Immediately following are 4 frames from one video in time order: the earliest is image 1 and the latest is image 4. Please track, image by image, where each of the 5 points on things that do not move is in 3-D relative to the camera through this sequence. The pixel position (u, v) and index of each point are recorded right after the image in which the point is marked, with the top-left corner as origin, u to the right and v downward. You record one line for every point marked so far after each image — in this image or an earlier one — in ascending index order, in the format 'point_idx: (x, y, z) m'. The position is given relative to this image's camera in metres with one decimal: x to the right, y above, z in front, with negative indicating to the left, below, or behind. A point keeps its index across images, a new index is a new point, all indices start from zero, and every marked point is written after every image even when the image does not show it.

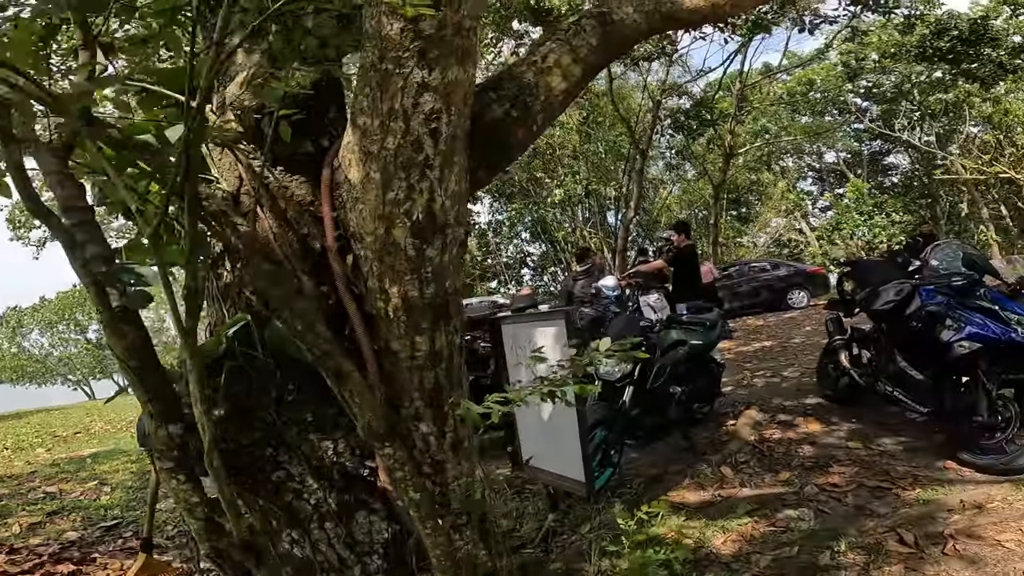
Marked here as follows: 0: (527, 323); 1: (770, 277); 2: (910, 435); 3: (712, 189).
0: (+0.1, -0.2, +3.2) m
1: (+5.8, +0.2, +12.5) m
2: (+2.9, -1.1, +4.0) m
3: (+6.0, +3.2, +16.7) m
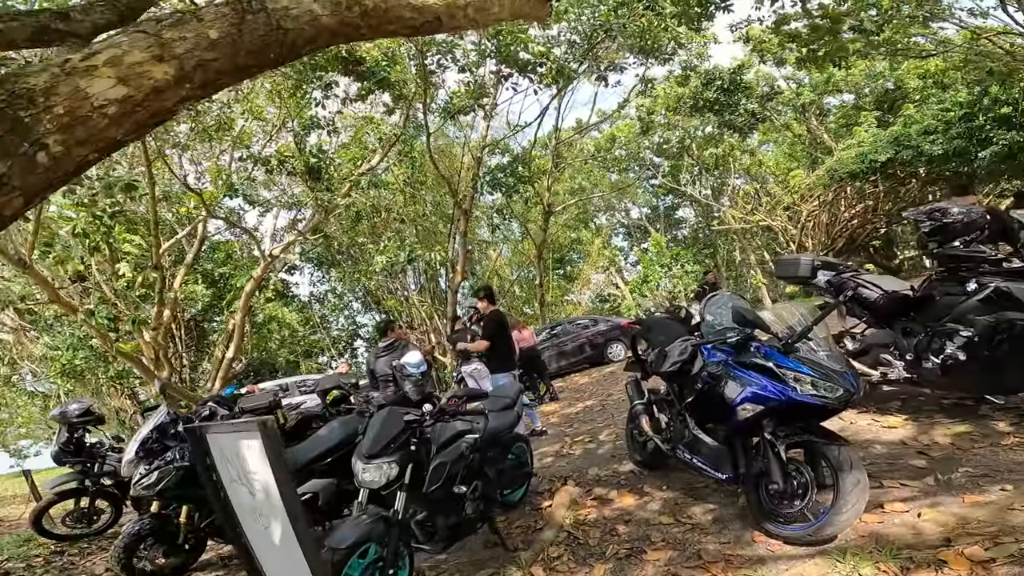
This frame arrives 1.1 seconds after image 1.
0: (-1.2, -0.6, +2.3) m
1: (+1.8, -1.0, +12.8) m
2: (+1.4, -1.4, +3.7) m
3: (+0.7, +1.4, +17.2) m
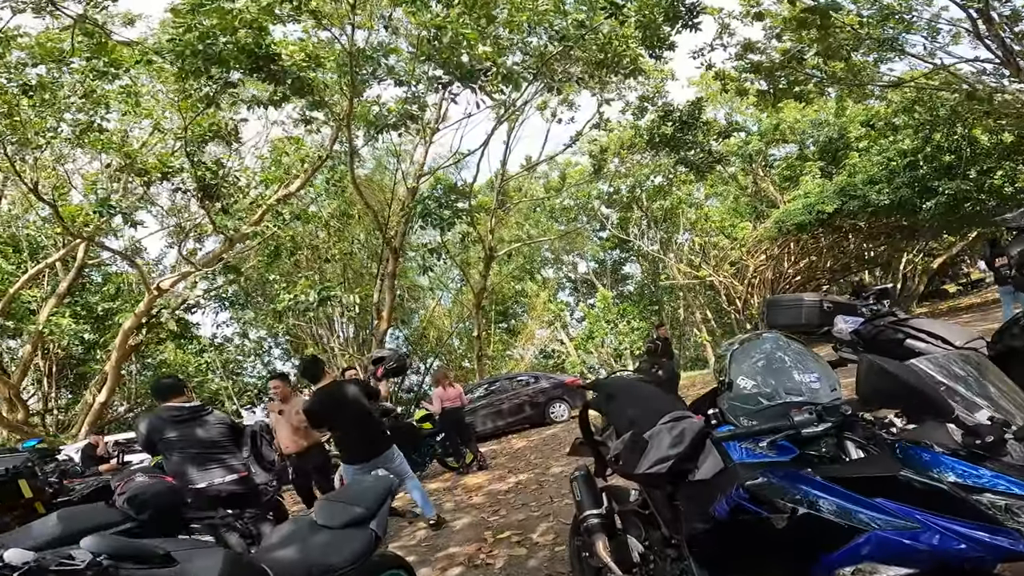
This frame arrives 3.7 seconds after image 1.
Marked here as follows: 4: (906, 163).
0: (-1.5, -0.4, +0.6) m
1: (+0.4, -2.0, +11.2) m
2: (+0.9, -1.5, +2.2) m
3: (-1.0, 0.0, +15.7) m
4: (+9.1, +2.9, +12.8) m
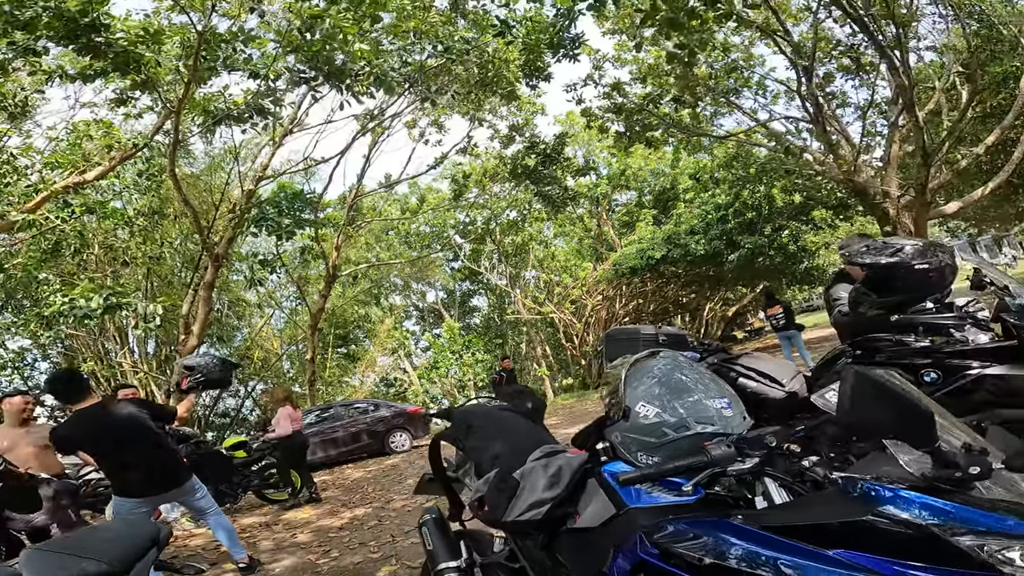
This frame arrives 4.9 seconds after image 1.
0: (-1.5, -0.3, -0.2) m
1: (-2.7, -2.5, +10.4) m
2: (+0.3, -1.6, +1.9) m
3: (-5.2, -0.6, +14.5) m
4: (+5.6, +1.8, +14.6) m
